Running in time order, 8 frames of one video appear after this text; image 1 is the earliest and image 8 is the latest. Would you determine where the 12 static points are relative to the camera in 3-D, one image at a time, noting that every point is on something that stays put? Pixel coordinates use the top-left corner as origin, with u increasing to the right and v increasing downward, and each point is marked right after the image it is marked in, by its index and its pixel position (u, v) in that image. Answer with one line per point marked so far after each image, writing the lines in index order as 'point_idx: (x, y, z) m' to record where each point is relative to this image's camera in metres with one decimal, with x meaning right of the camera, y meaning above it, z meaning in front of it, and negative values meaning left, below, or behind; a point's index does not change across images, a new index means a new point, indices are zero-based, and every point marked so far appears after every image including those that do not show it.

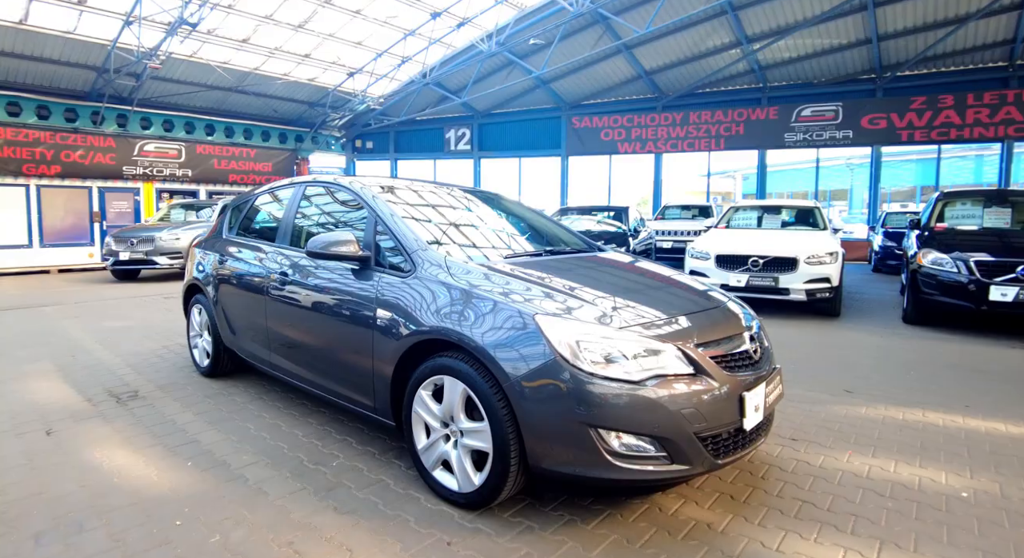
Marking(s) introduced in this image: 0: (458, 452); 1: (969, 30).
0: (-0.2, -0.8, +2.4) m
1: (+11.9, +6.4, +13.9) m
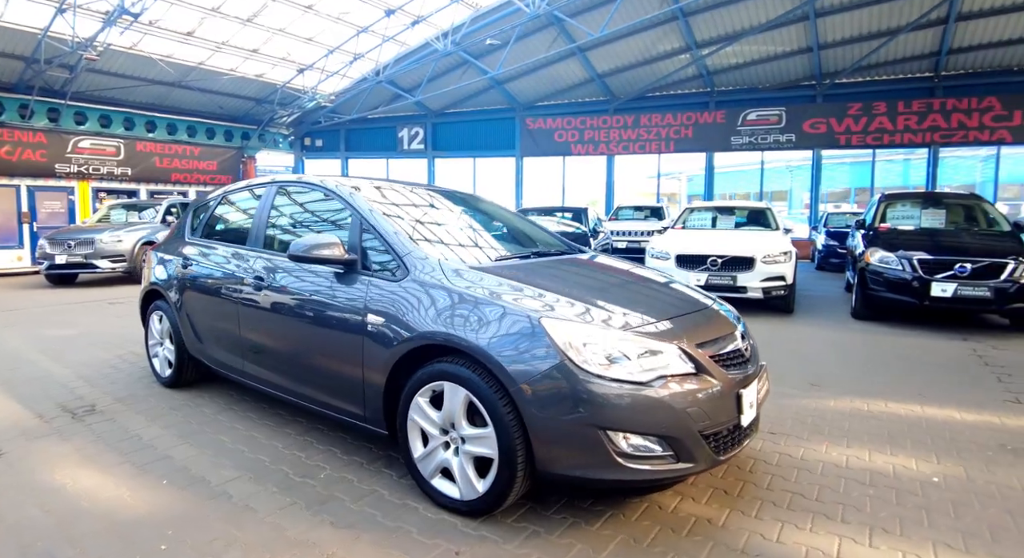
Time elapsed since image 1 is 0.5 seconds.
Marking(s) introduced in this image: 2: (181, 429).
0: (-0.2, -0.8, +2.4) m
1: (+10.8, +6.5, +14.9) m
2: (-2.1, -1.0, +3.4) m
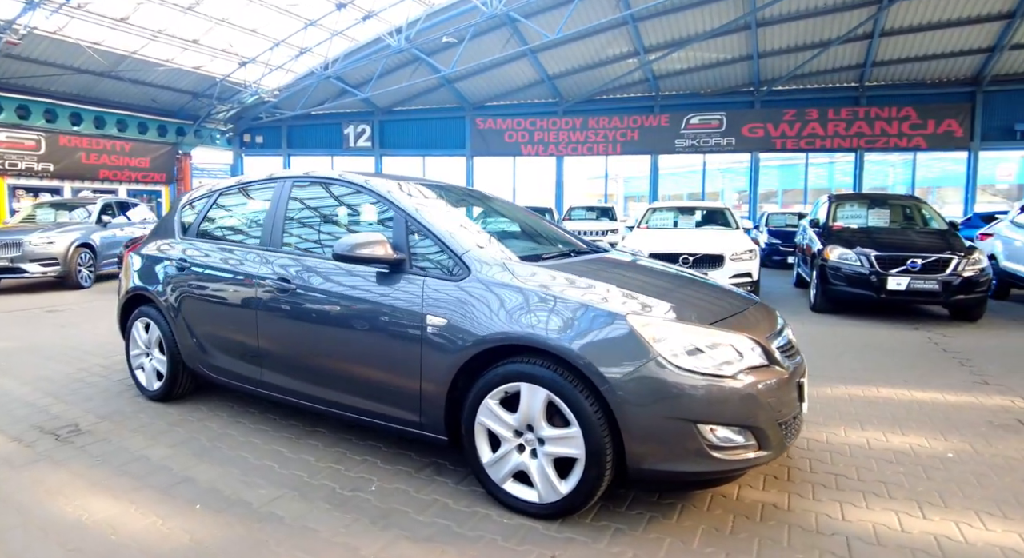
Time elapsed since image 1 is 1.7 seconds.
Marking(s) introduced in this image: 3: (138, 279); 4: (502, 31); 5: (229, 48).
0: (+0.1, -0.8, +2.3) m
1: (+9.5, +6.7, +16.0) m
2: (-1.8, -1.0, +3.1) m
3: (-2.8, 0.0, +4.0) m
4: (-0.3, +7.1, +15.5) m
5: (-7.5, +6.1, +14.4) m
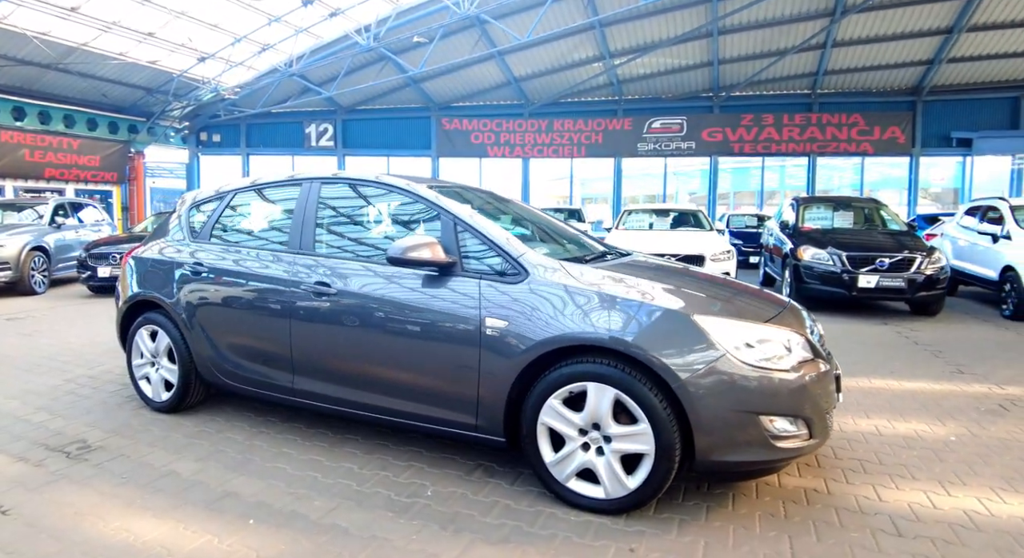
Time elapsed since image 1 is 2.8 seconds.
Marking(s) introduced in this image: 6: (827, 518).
0: (+0.4, -0.8, +2.4) m
1: (+8.5, +6.7, +16.8) m
2: (-1.6, -1.0, +3.0) m
3: (-2.6, -0.1, +3.8) m
4: (-1.2, +7.0, +15.5) m
5: (-8.2, +6.0, +13.8) m
6: (+1.4, -1.1, +2.4) m
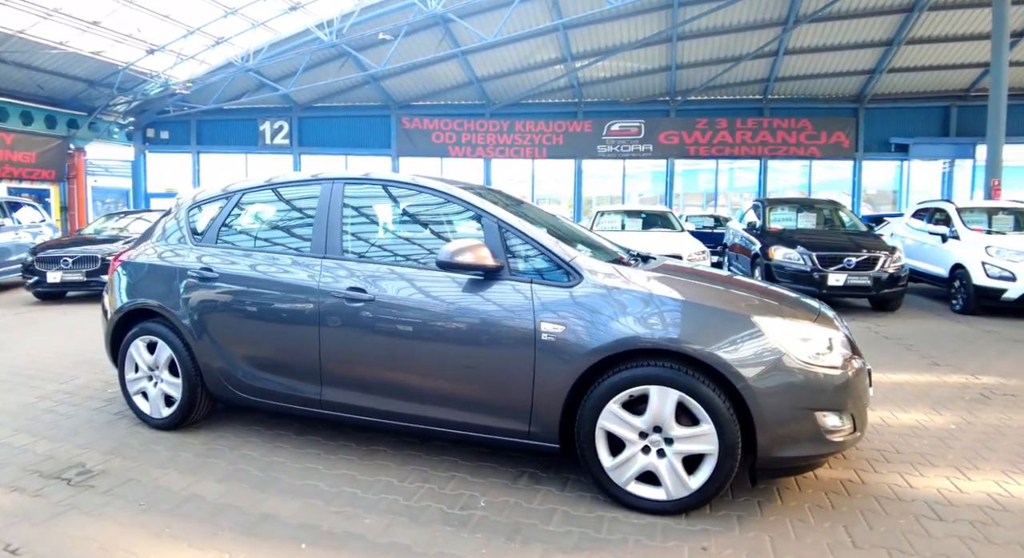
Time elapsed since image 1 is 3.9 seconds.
0: (+0.7, -0.8, +2.4) m
1: (+7.4, +6.8, +17.5) m
2: (-1.4, -1.0, +2.8) m
3: (-2.5, -0.1, +3.5) m
4: (-2.1, +7.0, +15.3) m
5: (-9.0, +5.9, +13.0) m
6: (+1.7, -1.1, +2.6) m
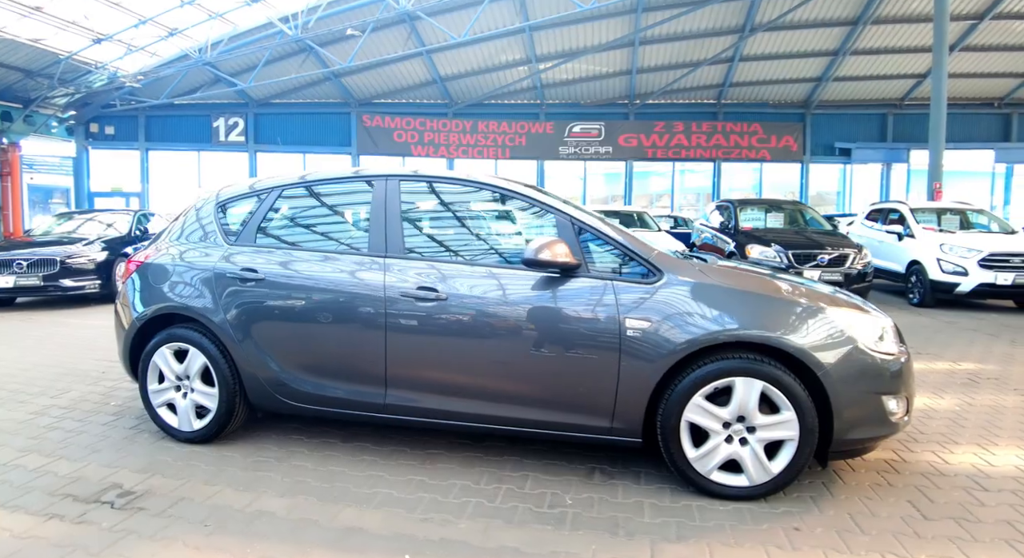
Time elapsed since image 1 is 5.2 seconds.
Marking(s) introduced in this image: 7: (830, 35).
0: (+1.1, -0.8, +2.5) m
1: (+6.2, +6.9, +18.2) m
2: (-1.0, -1.0, +2.7) m
3: (-2.2, -0.1, +3.3) m
4: (-3.0, +7.0, +15.1) m
5: (-9.6, +5.8, +12.2) m
6: (+2.1, -1.0, +2.7) m
7: (+9.2, +7.1, +15.8) m
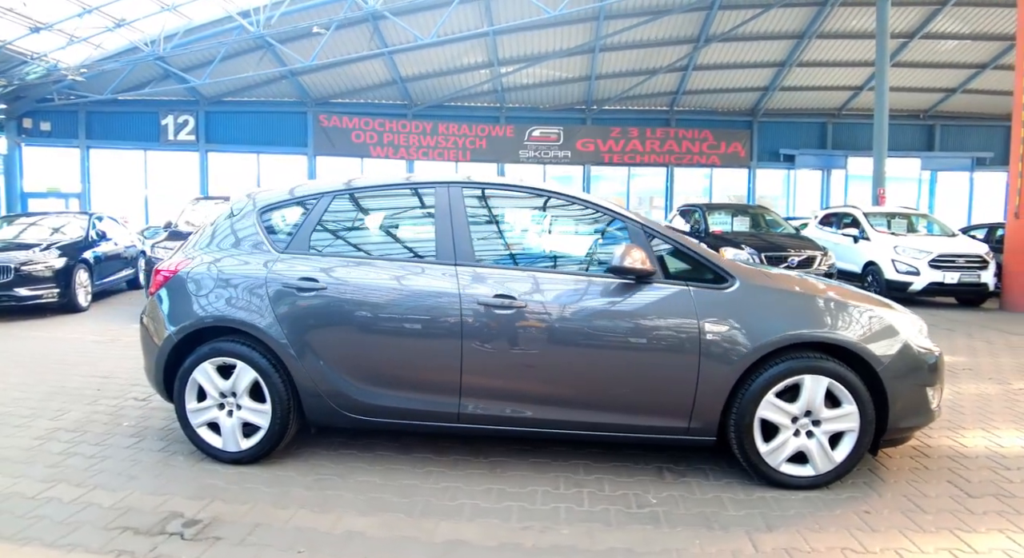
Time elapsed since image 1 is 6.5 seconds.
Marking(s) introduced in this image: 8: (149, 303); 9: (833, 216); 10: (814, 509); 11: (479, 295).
0: (+1.5, -0.8, +2.7) m
1: (+5.0, +6.8, +18.8) m
2: (-0.6, -1.1, +2.7) m
3: (-1.8, -0.2, +3.2) m
4: (-4.0, +6.8, +14.8) m
5: (-10.2, +5.6, +11.2) m
6: (+2.4, -1.1, +3.0) m
7: (+8.1, +7.1, +16.8) m
8: (-2.3, -0.1, +3.4) m
9: (+6.6, +1.3, +11.2) m
10: (+1.4, -1.1, +2.5) m
11: (-0.2, -0.1, +2.9) m
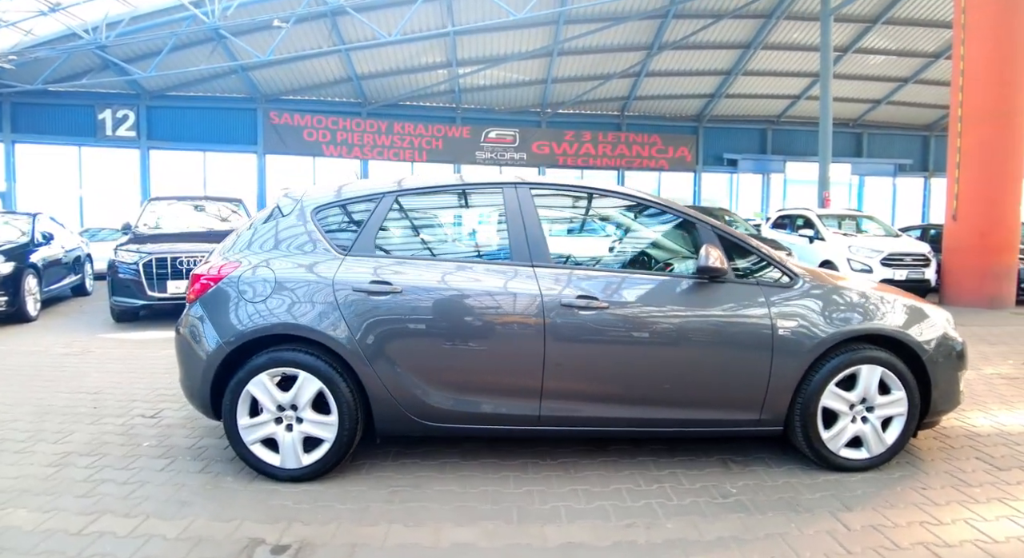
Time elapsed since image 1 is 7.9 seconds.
0: (+1.9, -0.8, +2.9) m
1: (+3.5, +6.9, +19.3) m
2: (-0.2, -1.1, +2.7) m
3: (-1.5, -0.2, +3.0) m
4: (-4.9, +6.8, +14.4) m
5: (-10.7, +5.5, +10.1) m
6: (+2.8, -1.0, +3.3) m
7: (+6.9, +7.2, +17.6) m
8: (-1.9, -0.1, +3.2) m
9: (+6.1, +1.4, +12.0) m
10: (+1.8, -1.1, +2.7) m
11: (+0.2, -0.1, +2.9) m
